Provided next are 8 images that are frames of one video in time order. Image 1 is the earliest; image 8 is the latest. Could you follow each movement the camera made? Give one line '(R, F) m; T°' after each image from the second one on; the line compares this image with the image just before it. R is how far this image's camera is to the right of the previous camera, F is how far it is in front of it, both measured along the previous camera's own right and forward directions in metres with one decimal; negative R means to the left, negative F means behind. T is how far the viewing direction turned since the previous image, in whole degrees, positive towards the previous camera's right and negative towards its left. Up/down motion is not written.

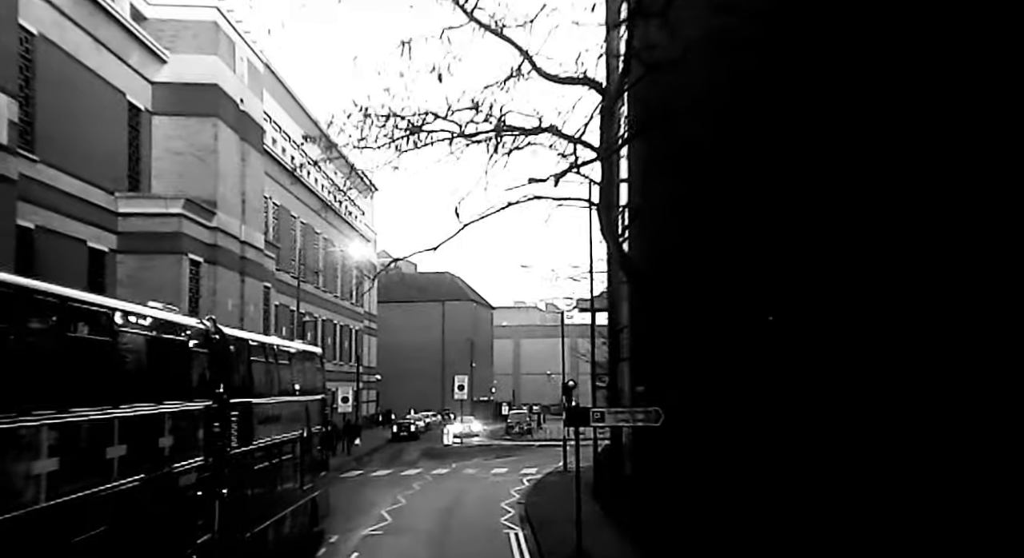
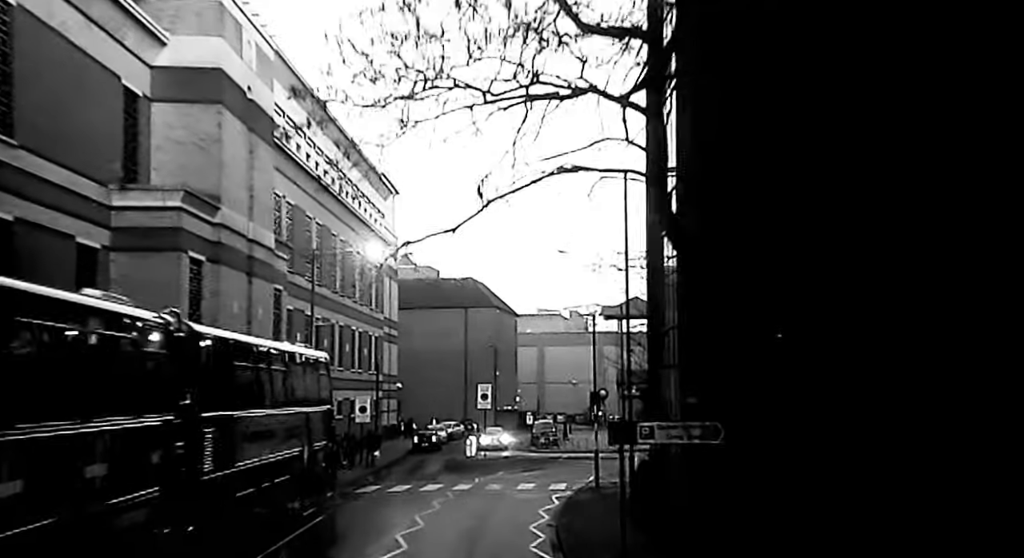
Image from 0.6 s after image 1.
(-0.1, +2.8) m; -1°
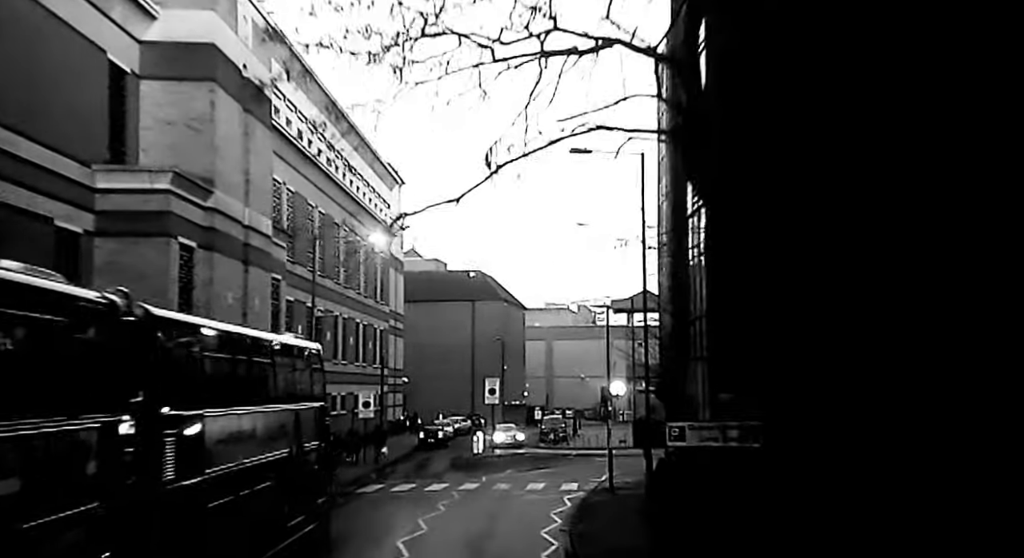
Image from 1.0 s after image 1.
(-0.1, +1.8) m; 0°
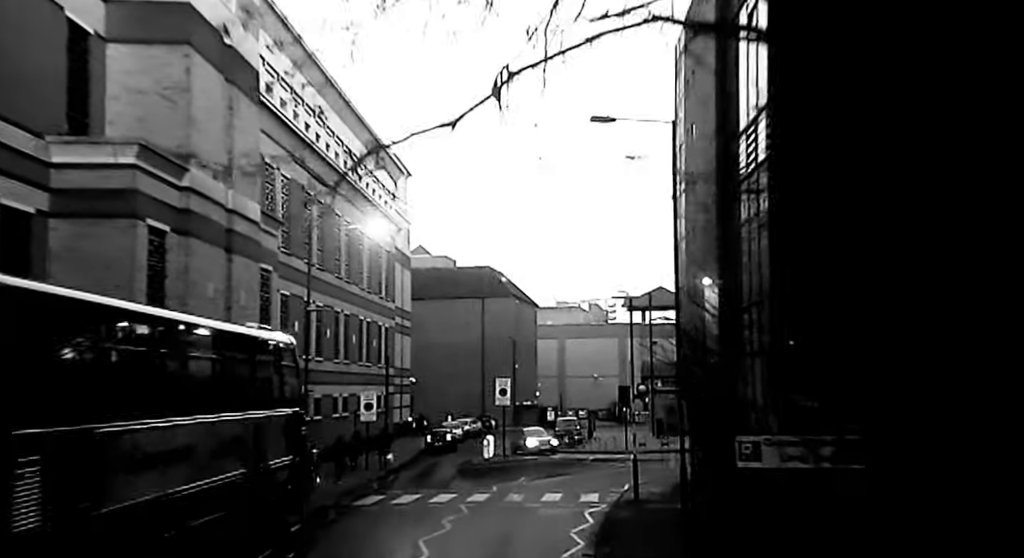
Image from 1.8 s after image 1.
(-0.1, +3.4) m; -1°
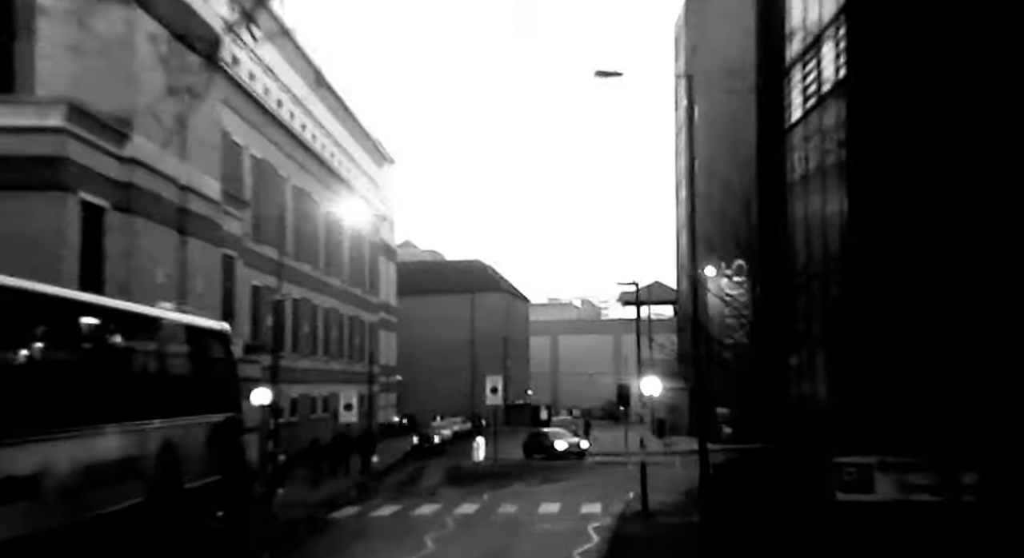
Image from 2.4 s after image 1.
(0.0, +3.4) m; +1°
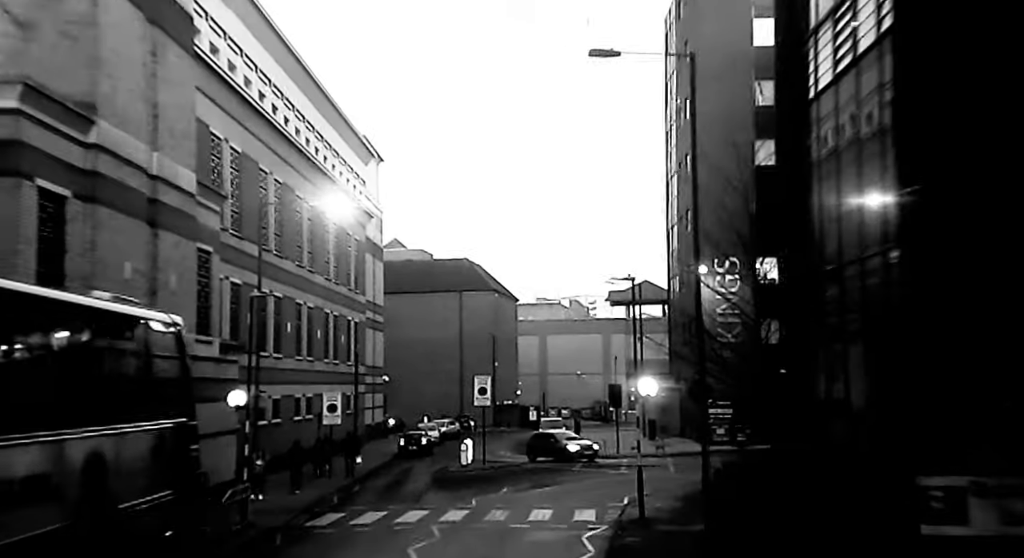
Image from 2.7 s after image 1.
(0.0, +1.4) m; +1°
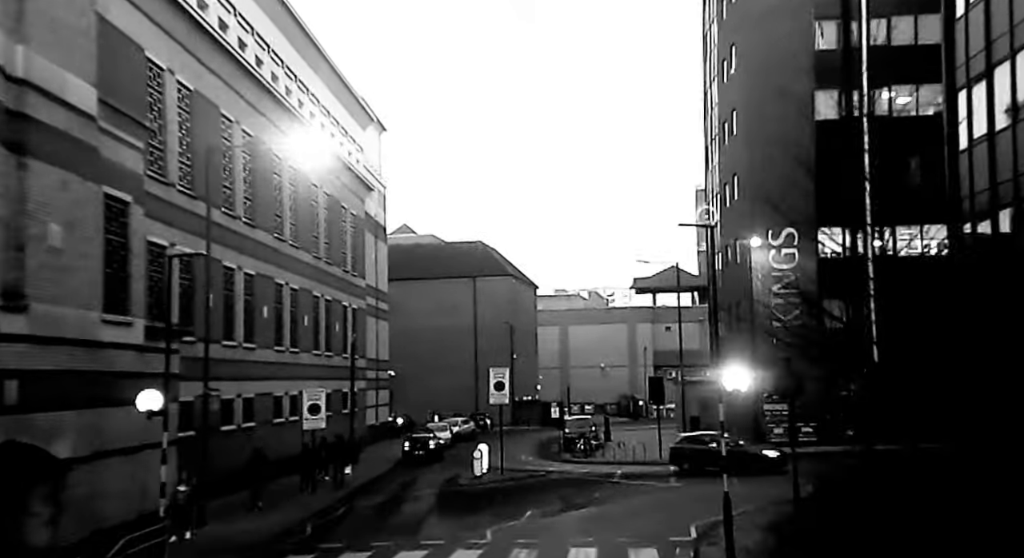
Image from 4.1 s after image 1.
(-0.2, +8.0) m; -1°
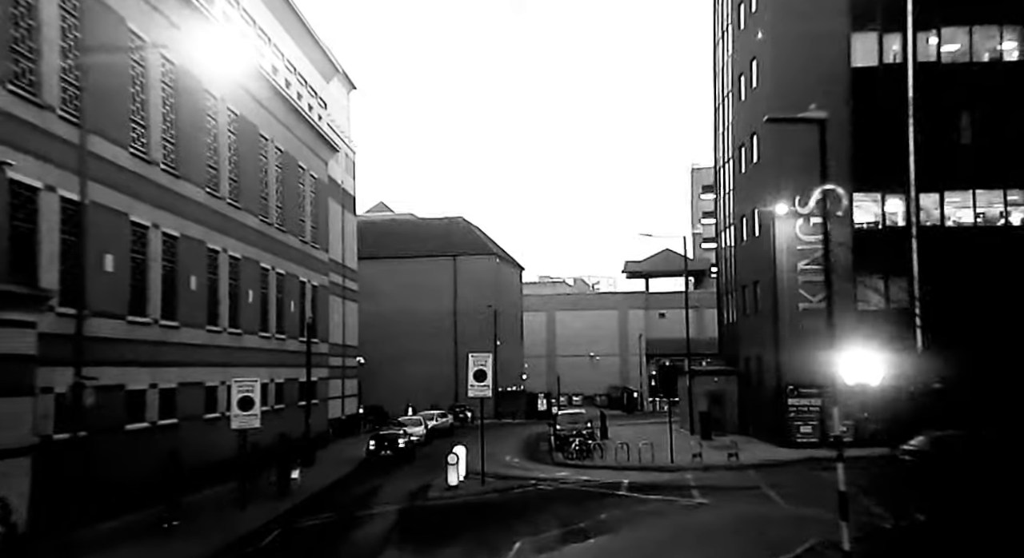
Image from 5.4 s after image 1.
(0.0, +7.0) m; +1°
